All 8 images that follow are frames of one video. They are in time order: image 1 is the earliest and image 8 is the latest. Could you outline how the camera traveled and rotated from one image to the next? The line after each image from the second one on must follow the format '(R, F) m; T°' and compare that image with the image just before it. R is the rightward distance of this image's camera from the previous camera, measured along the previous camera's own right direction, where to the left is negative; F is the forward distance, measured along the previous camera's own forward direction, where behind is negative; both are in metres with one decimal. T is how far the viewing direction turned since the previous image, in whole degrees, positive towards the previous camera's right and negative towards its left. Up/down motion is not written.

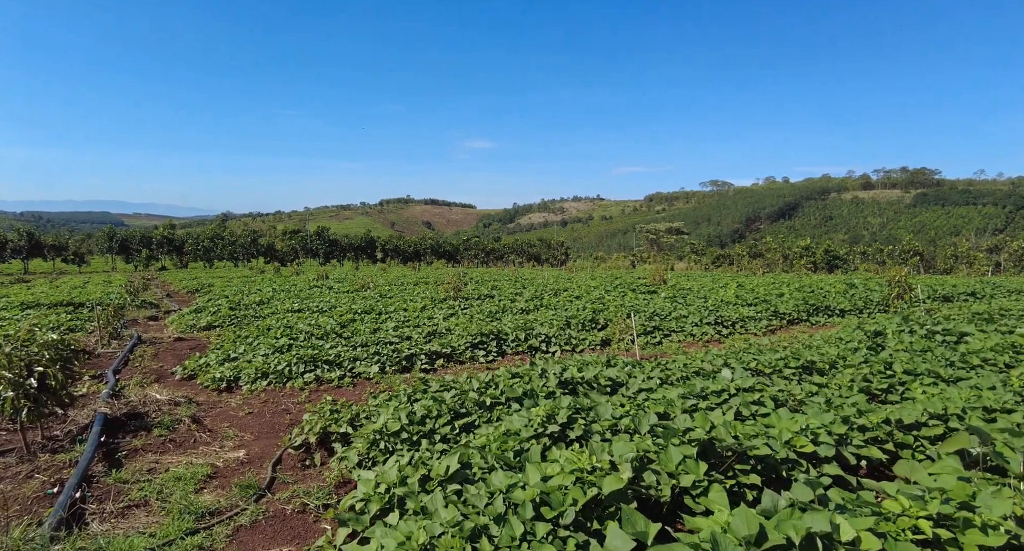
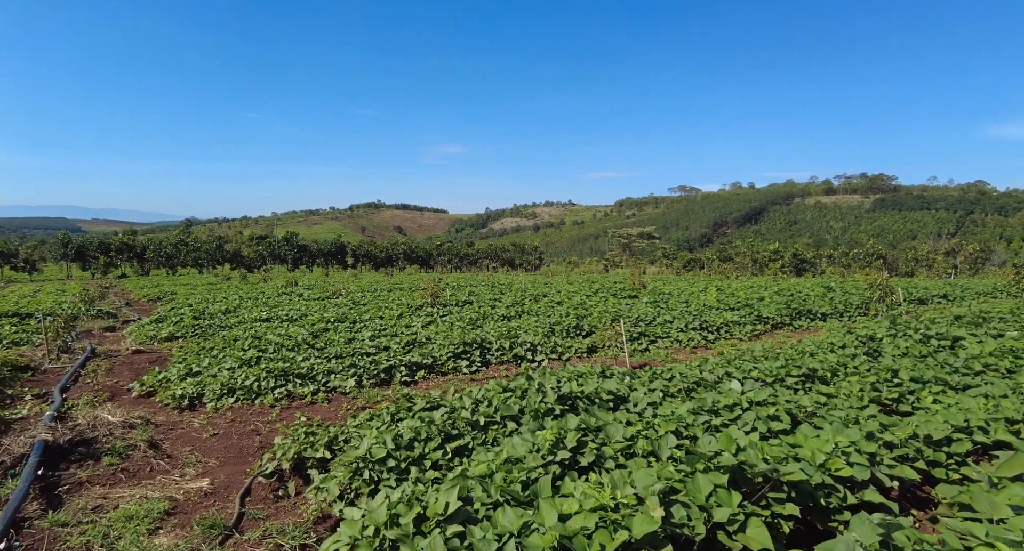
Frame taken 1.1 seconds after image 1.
(-0.2, +0.6) m; +3°
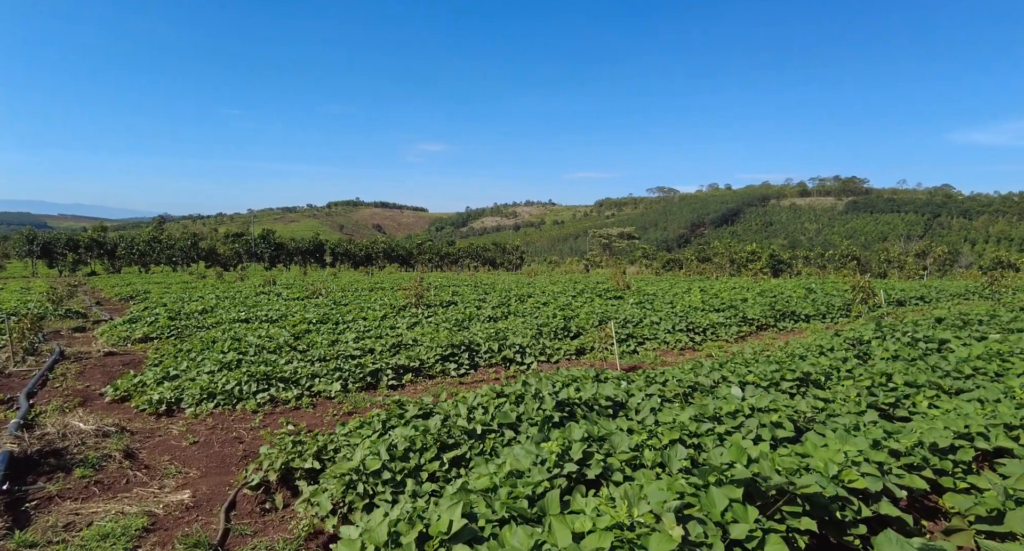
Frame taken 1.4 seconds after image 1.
(-0.2, +0.2) m; +2°
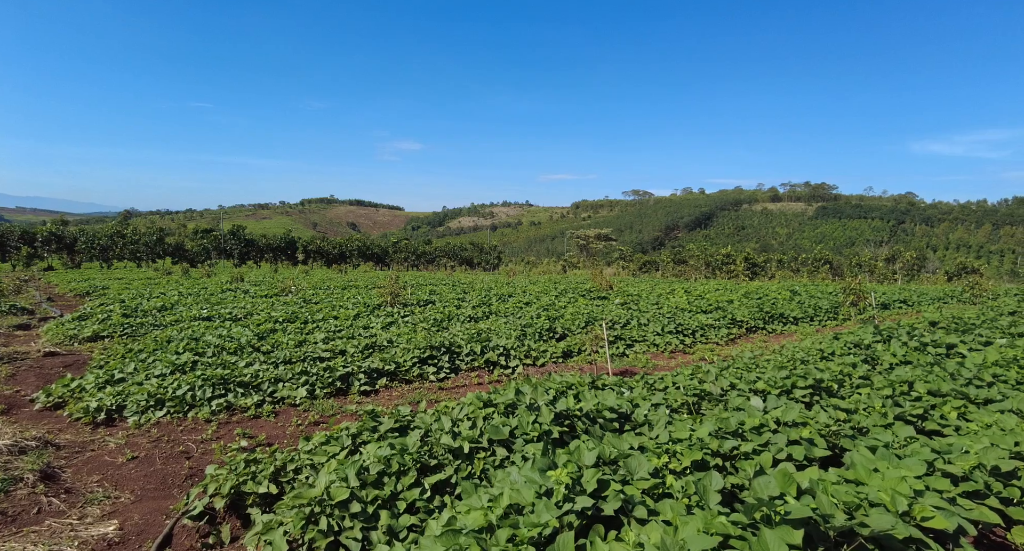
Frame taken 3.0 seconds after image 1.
(-0.2, +0.8) m; +2°
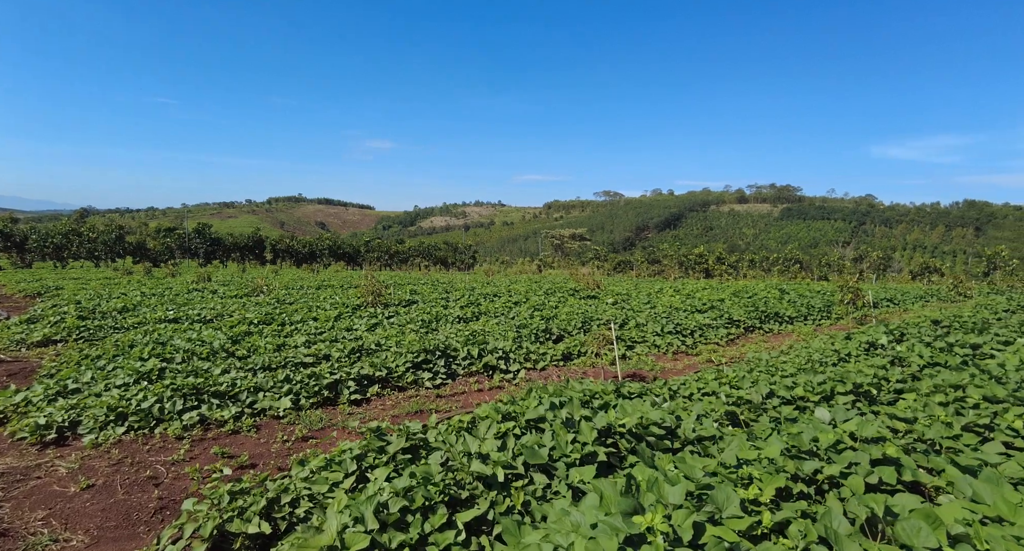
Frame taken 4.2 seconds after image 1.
(-0.5, +0.8) m; +3°
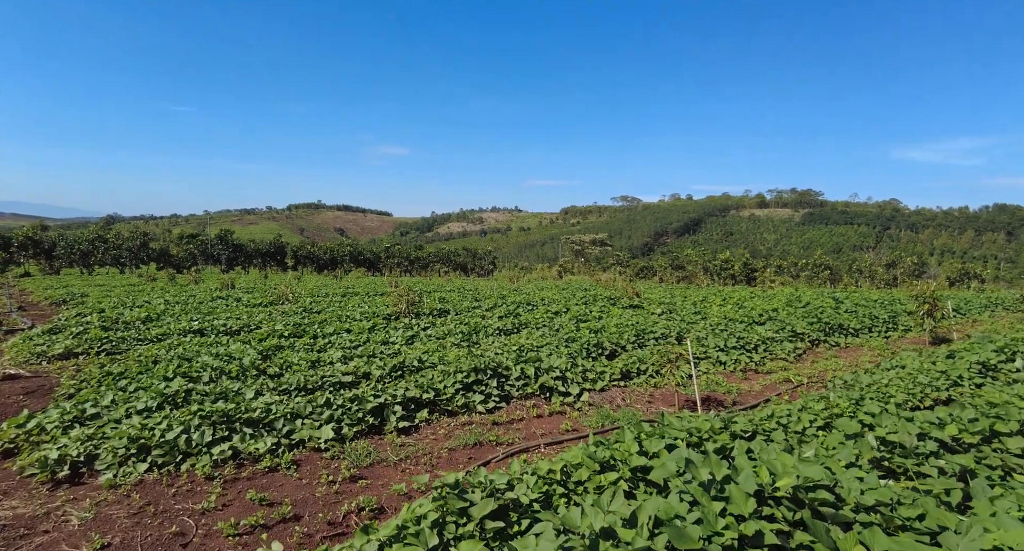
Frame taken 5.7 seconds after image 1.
(-0.6, +1.0) m; -2°
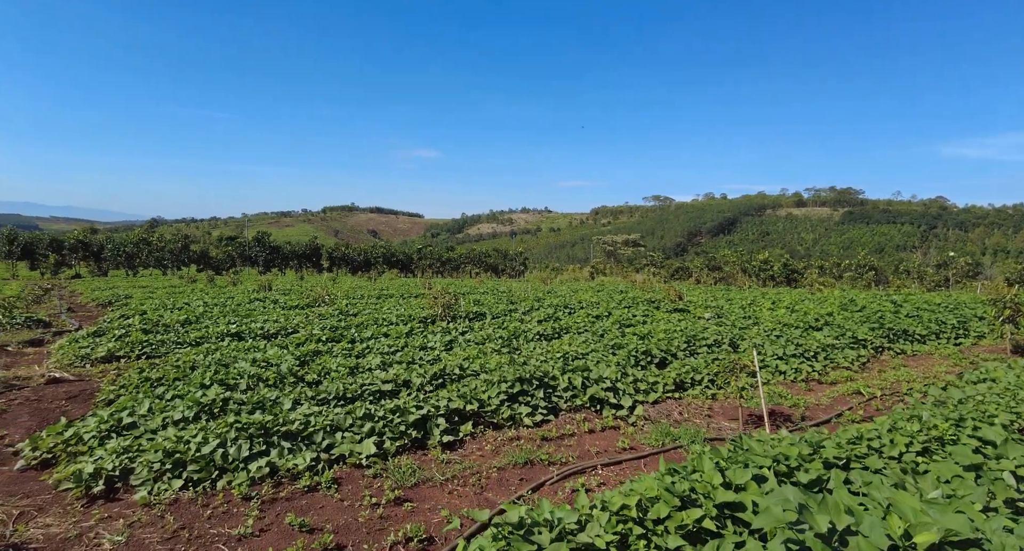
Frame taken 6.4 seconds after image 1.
(-0.2, +0.5) m; -3°
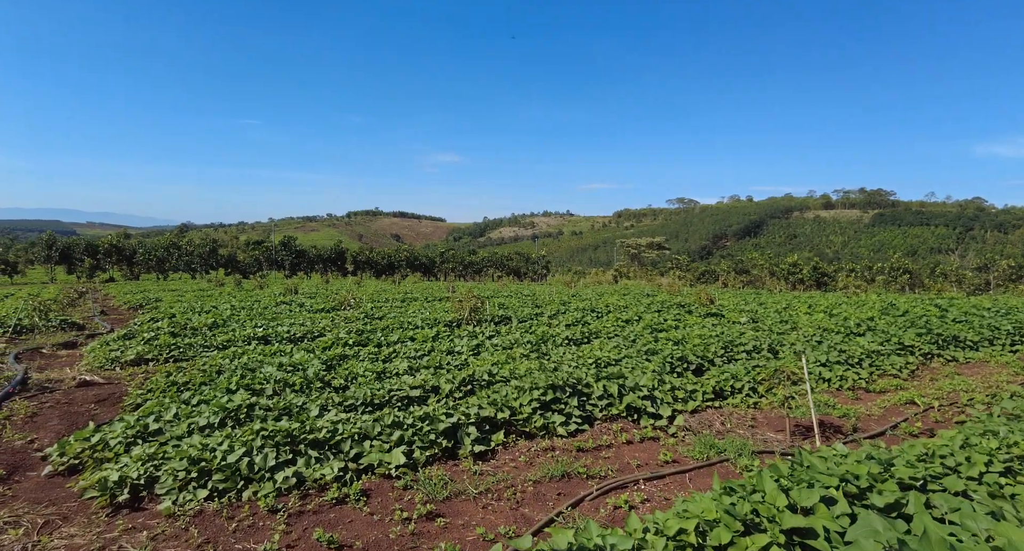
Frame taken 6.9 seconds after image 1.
(-0.1, +0.3) m; -2°
